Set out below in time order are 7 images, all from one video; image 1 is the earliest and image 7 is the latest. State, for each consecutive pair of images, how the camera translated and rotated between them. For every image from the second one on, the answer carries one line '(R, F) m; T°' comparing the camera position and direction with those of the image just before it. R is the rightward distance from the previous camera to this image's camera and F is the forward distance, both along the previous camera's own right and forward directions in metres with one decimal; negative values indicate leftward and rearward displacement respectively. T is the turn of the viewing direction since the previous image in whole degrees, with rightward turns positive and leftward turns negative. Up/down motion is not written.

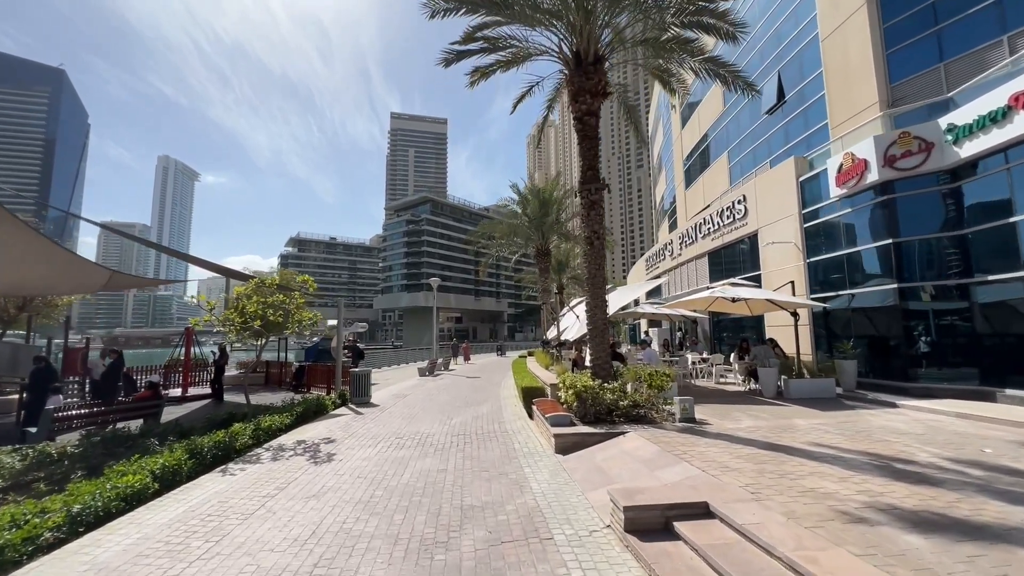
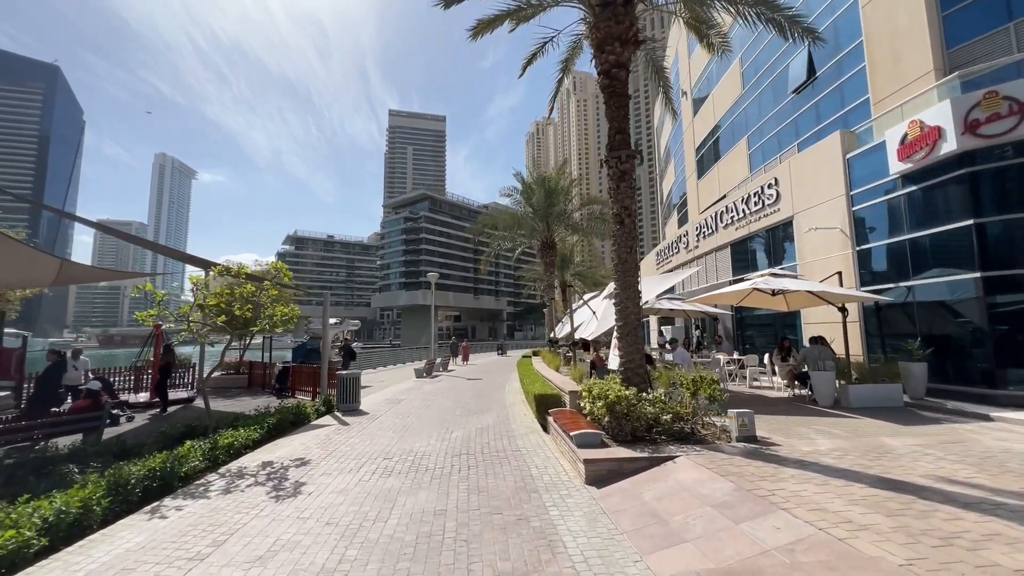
(-0.3, +1.7) m; 0°
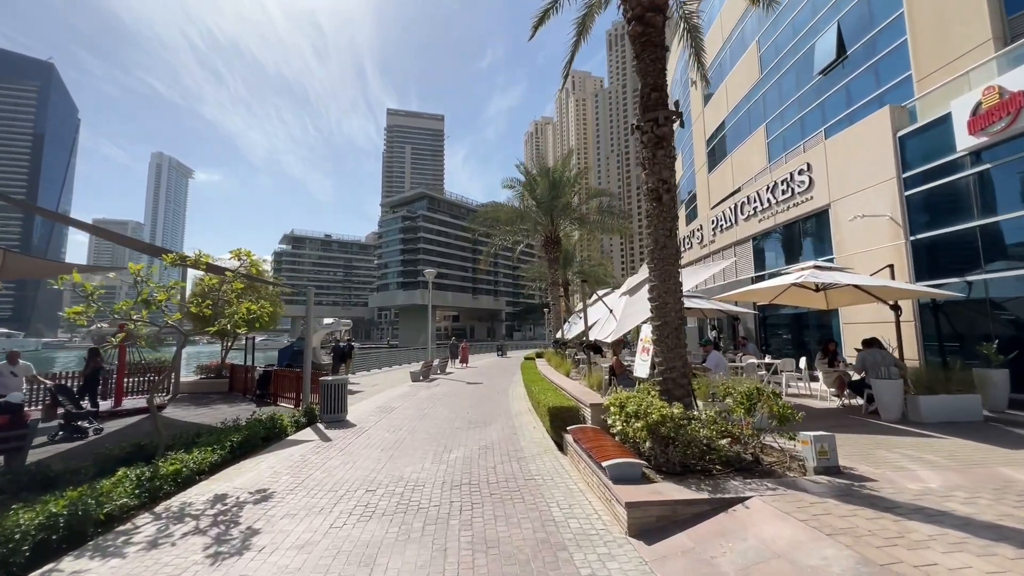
(-0.2, +1.4) m; 0°
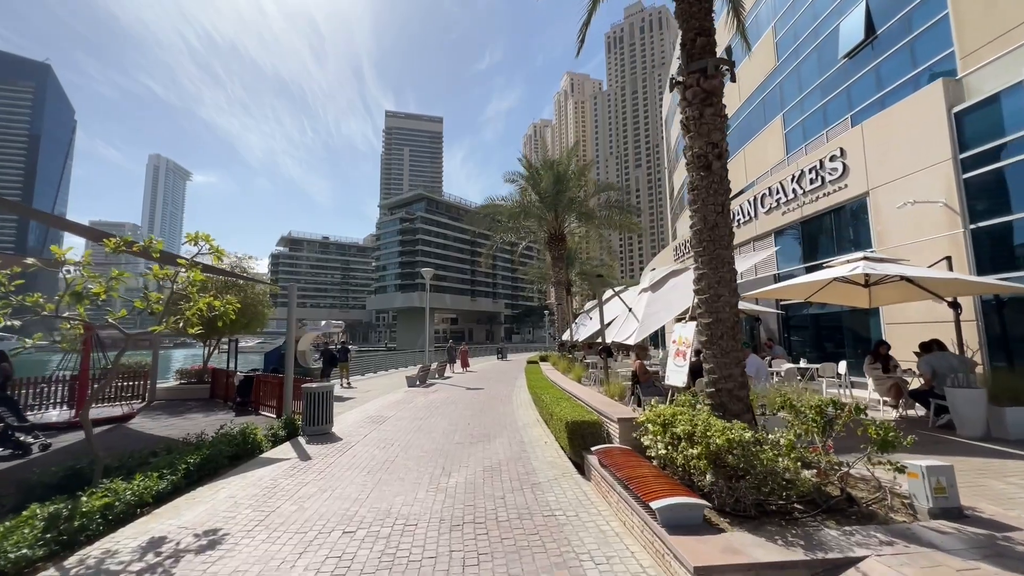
(-0.2, +1.2) m; 0°
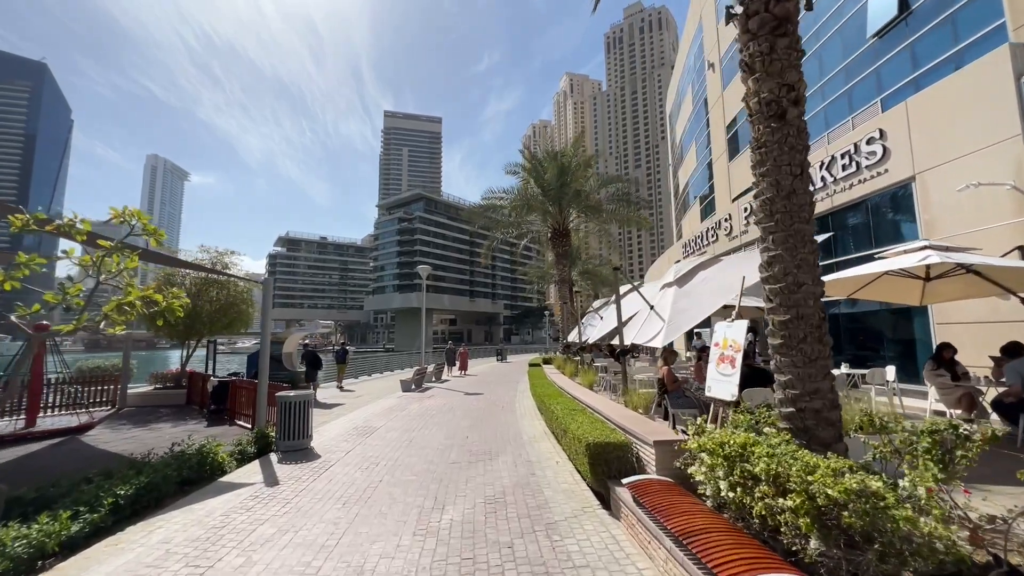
(-0.1, +1.2) m; 0°
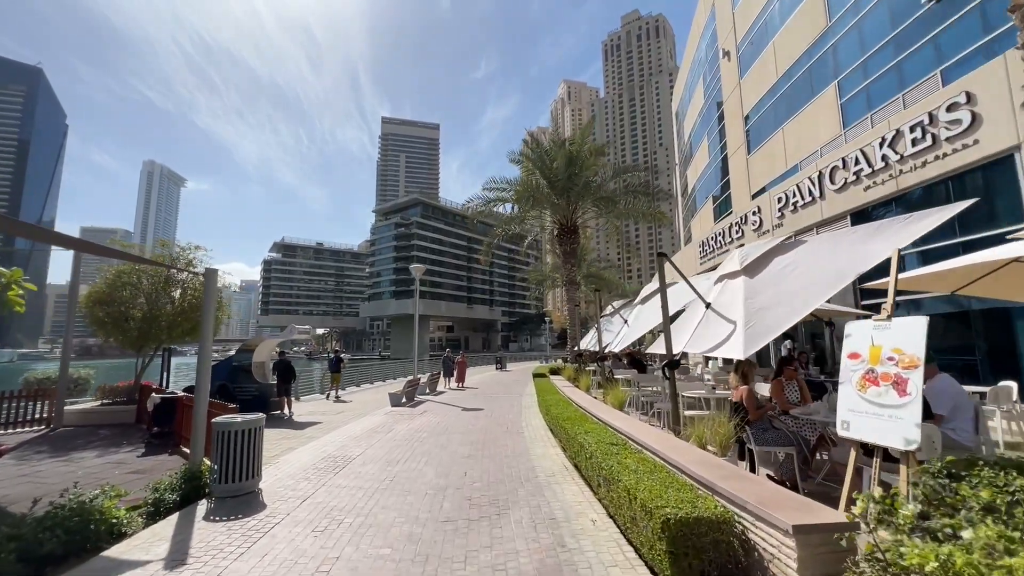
(-0.2, +2.1) m; 0°
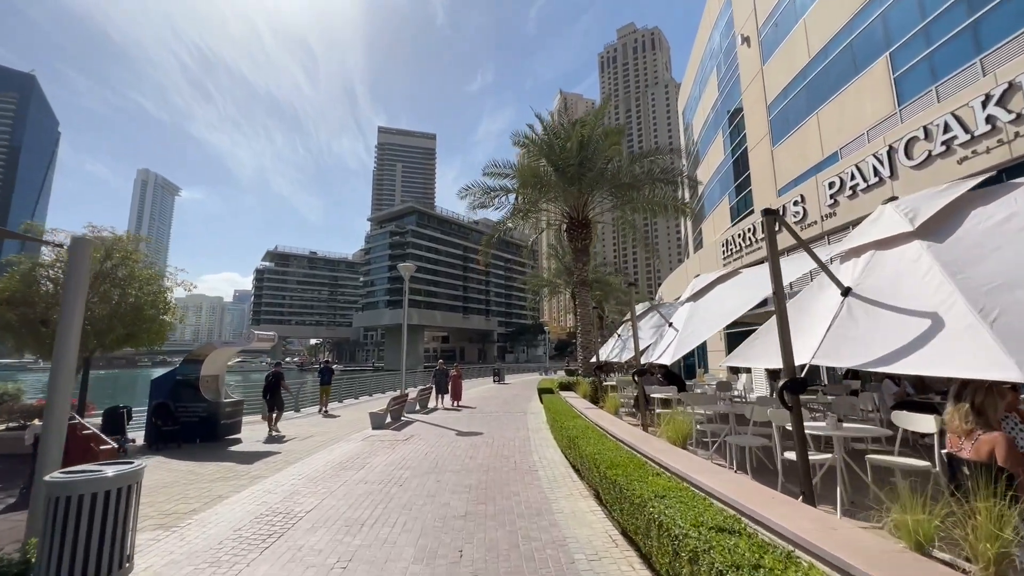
(-0.3, +2.5) m; +1°
